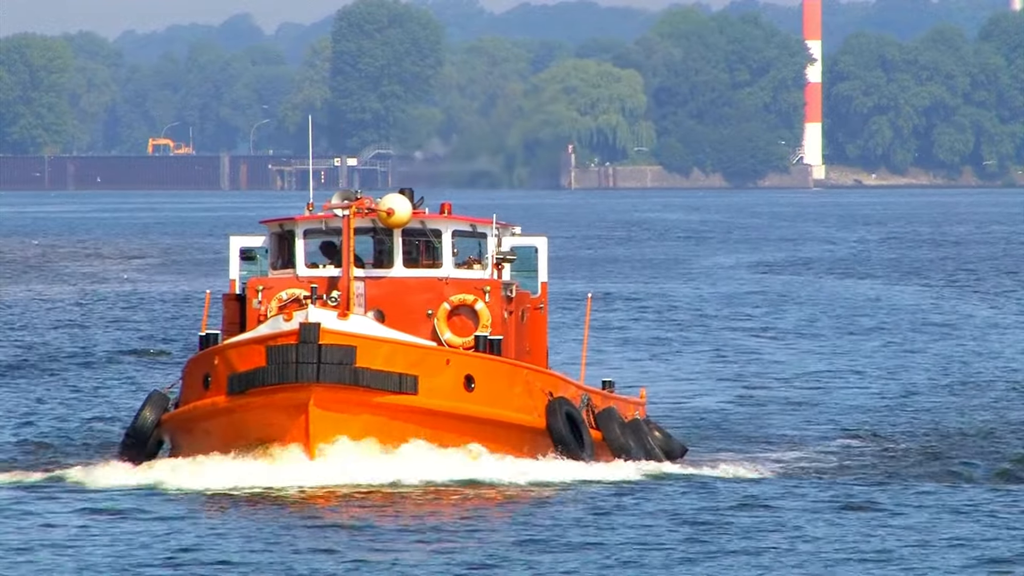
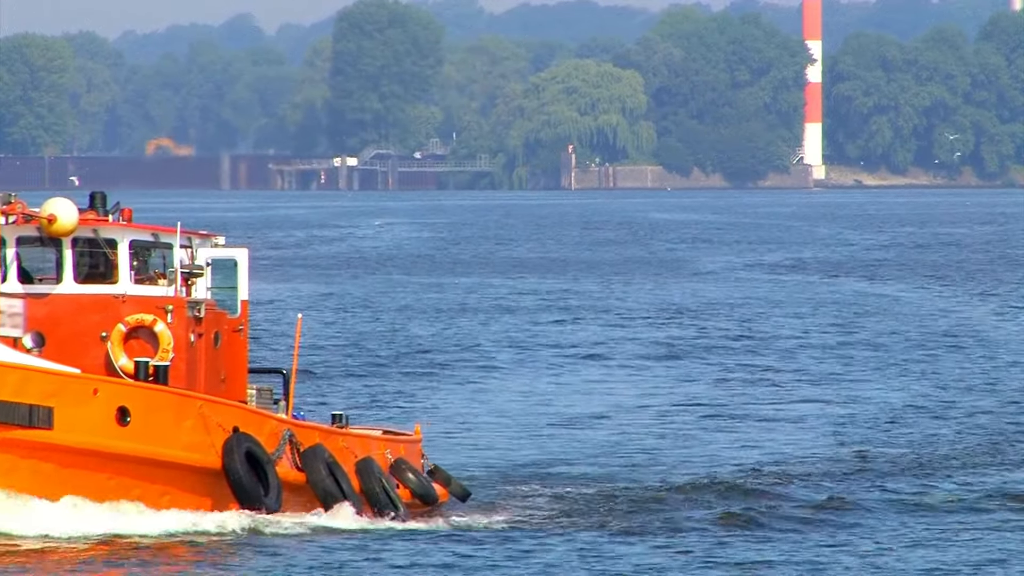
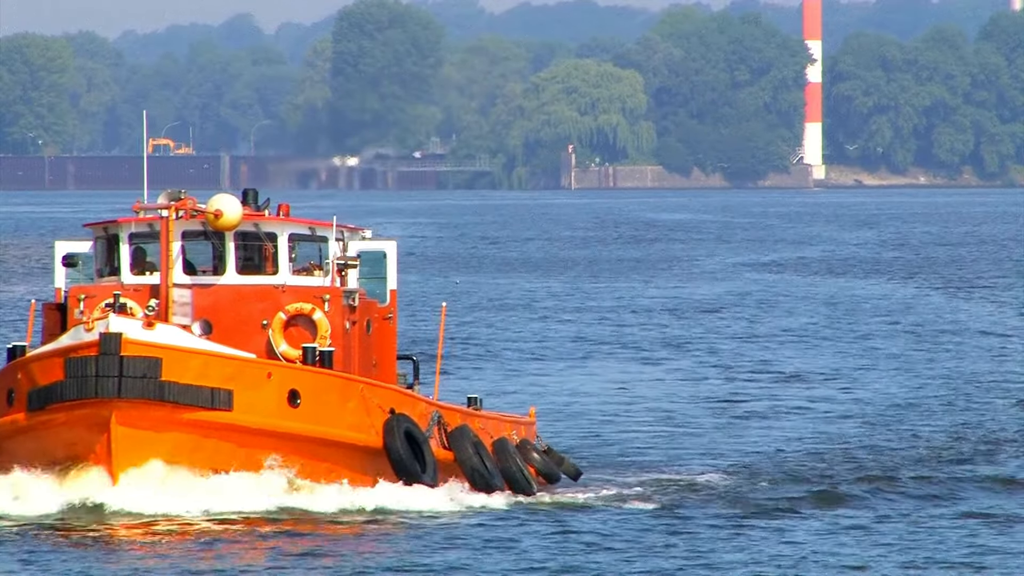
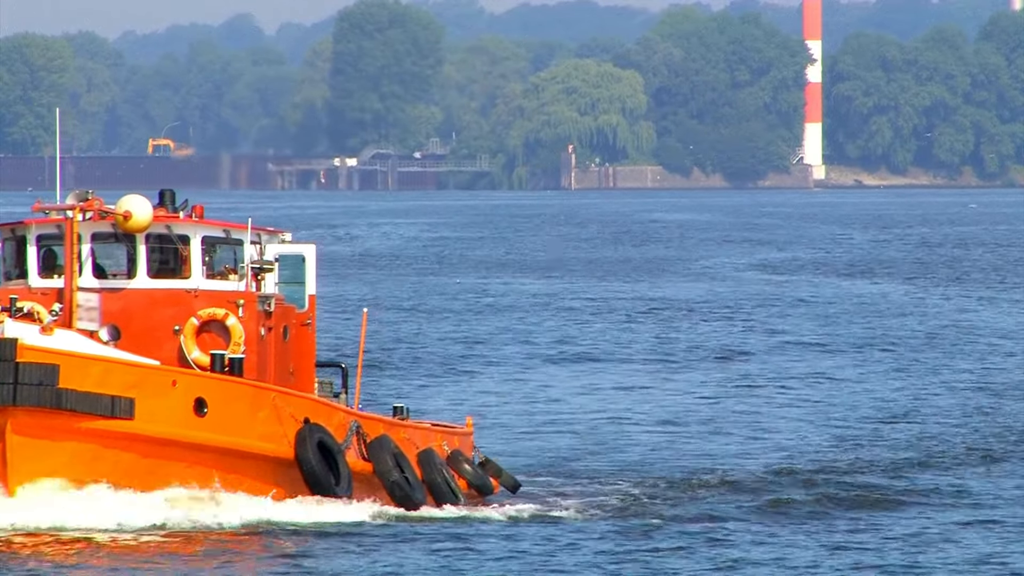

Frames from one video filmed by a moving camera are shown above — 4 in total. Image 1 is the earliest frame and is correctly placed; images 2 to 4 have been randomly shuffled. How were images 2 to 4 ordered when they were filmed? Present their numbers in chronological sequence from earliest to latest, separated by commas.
3, 4, 2
